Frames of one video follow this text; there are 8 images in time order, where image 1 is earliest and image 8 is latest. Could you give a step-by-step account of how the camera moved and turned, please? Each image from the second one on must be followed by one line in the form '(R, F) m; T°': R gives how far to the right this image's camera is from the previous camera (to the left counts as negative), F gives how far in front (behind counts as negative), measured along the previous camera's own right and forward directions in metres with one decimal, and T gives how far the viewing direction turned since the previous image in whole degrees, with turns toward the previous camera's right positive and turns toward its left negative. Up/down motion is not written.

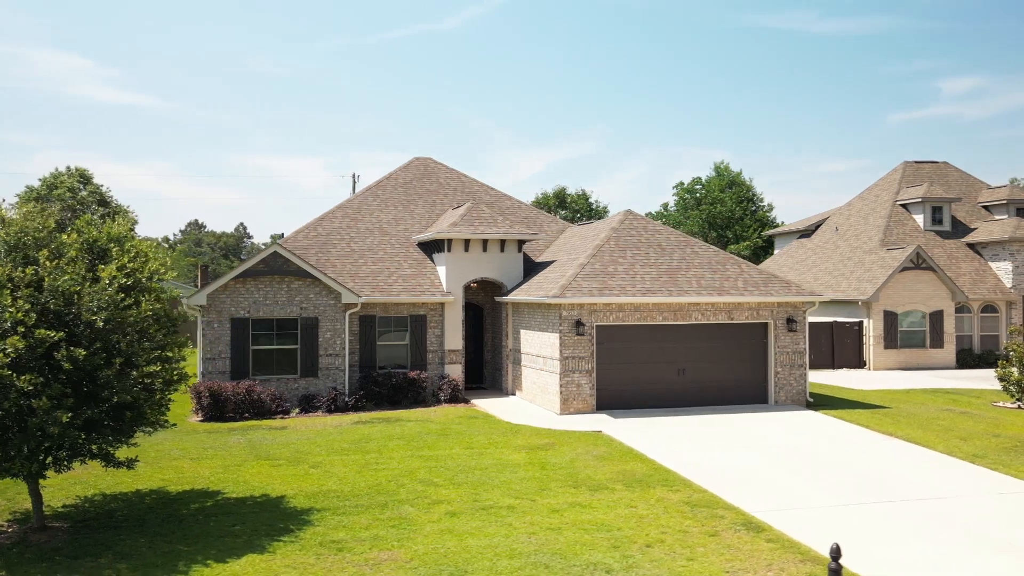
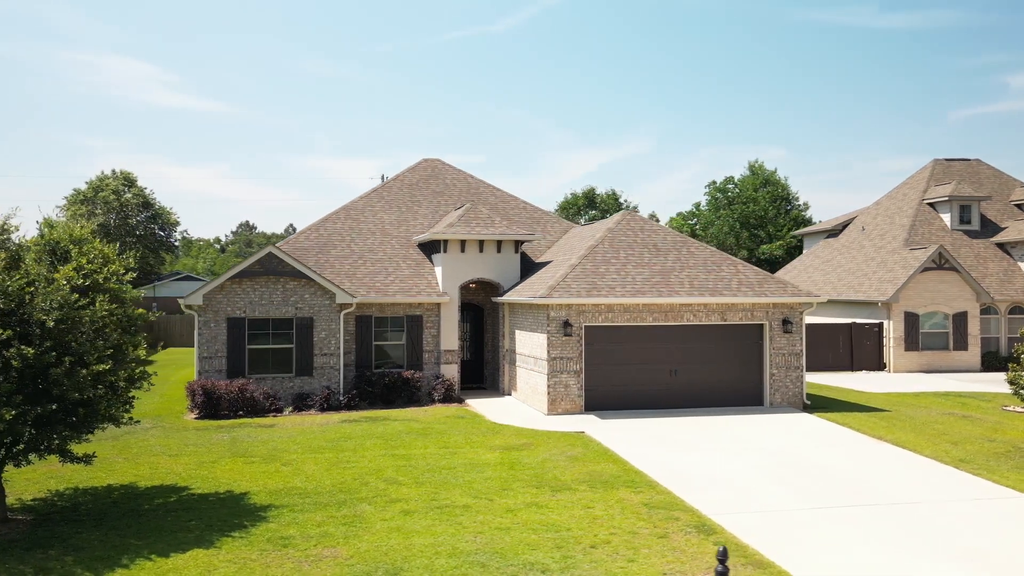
(+1.0, 0.0) m; -2°
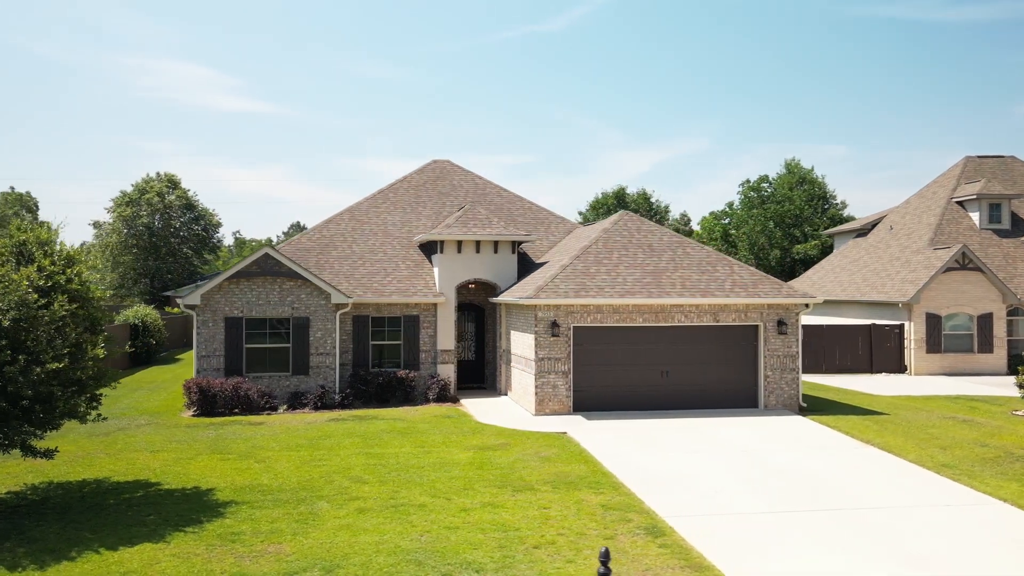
(+1.0, 0.0) m; -2°
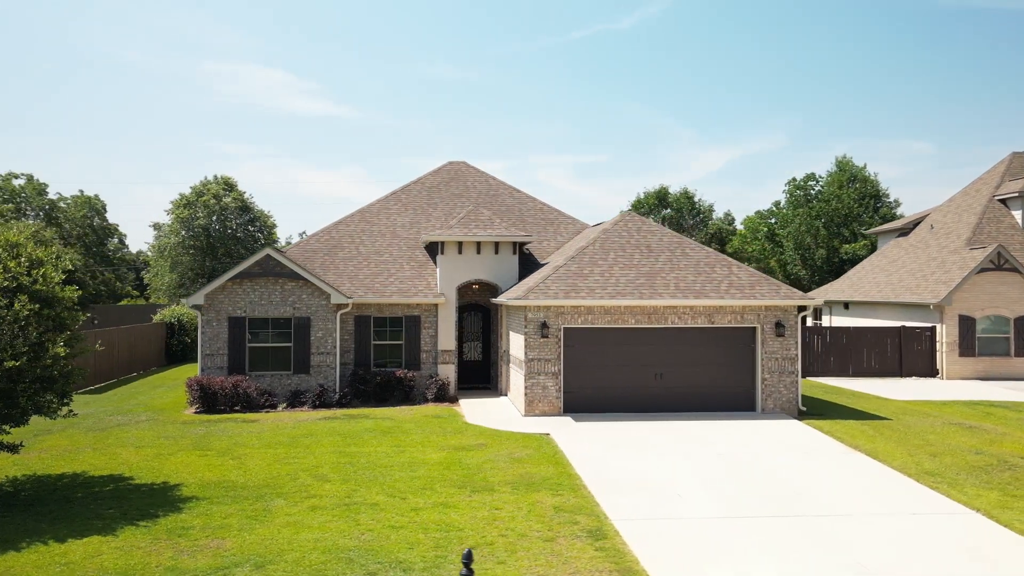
(+1.2, 0.0) m; -3°
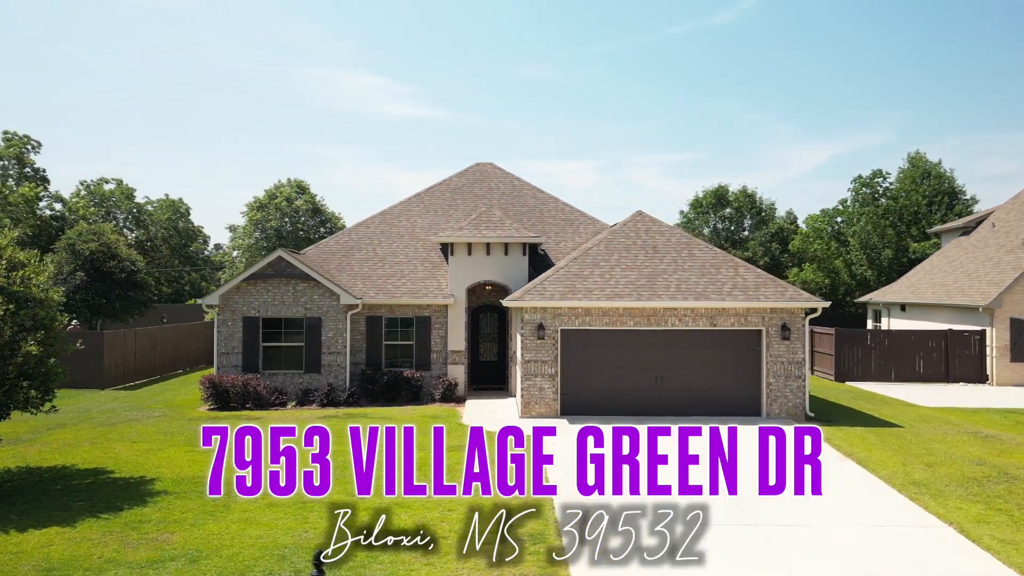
(+1.3, +0.1) m; -4°
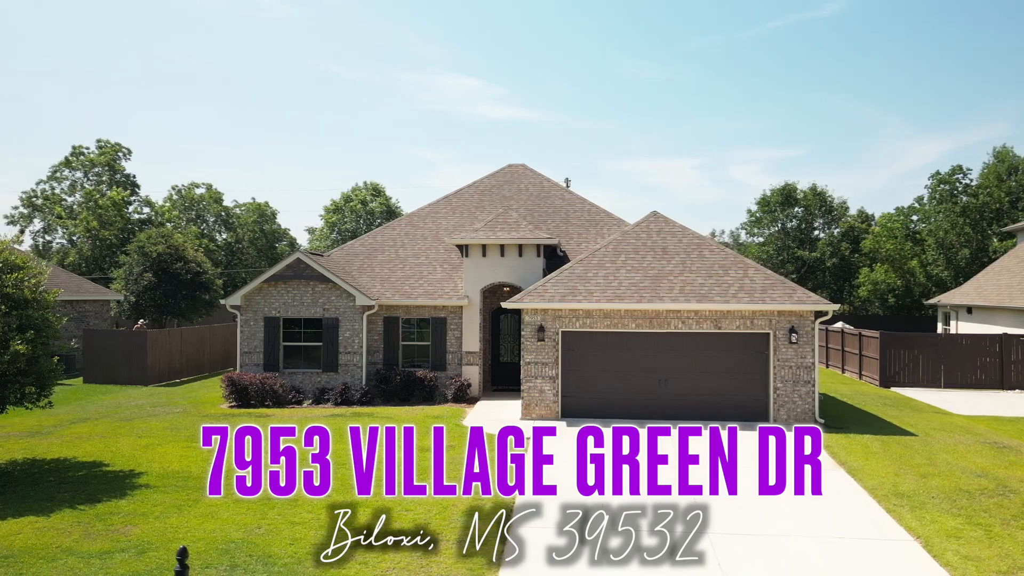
(+1.4, 0.0) m; -5°
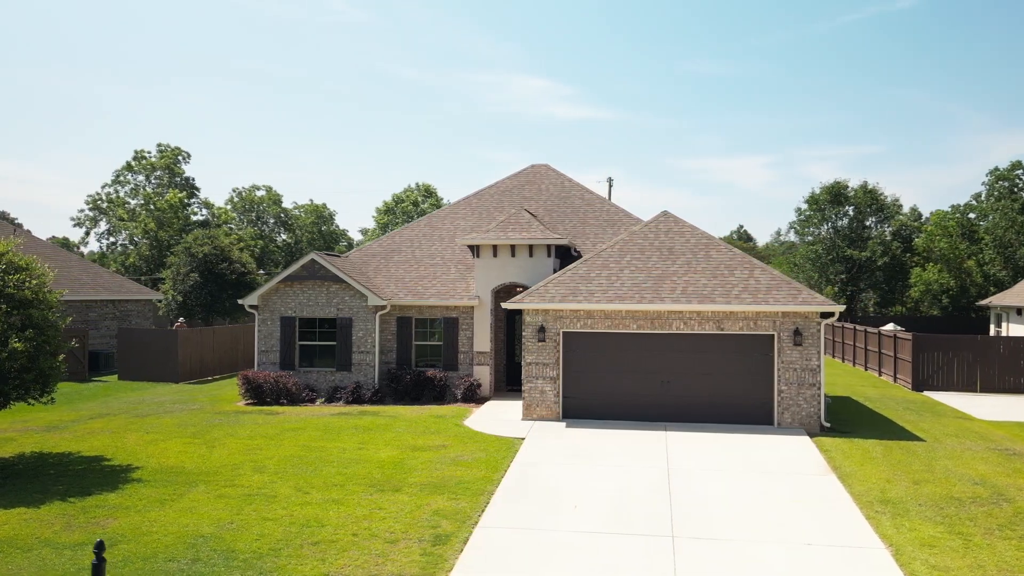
(+1.0, 0.0) m; -4°
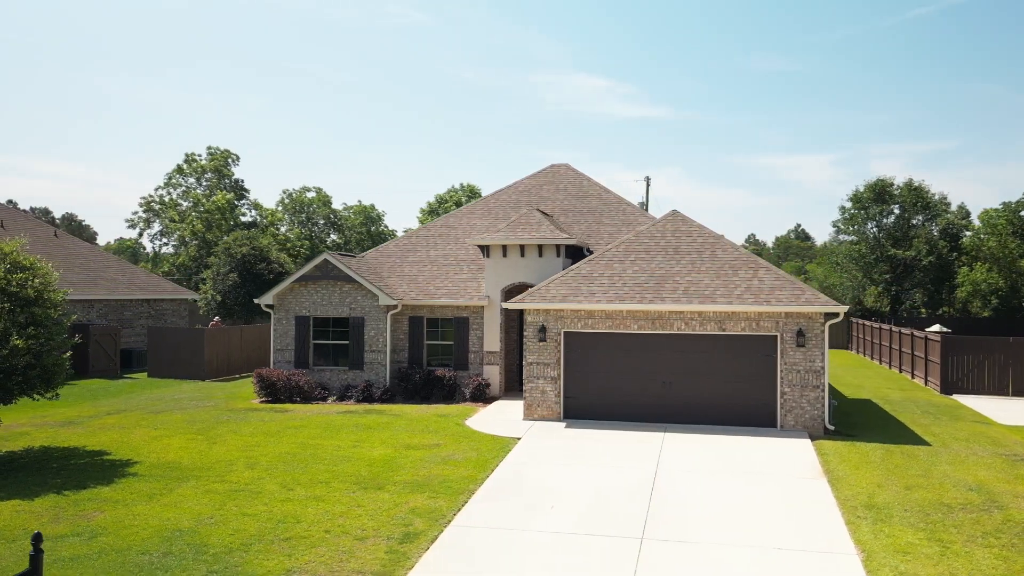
(+0.9, 0.0) m; -3°
